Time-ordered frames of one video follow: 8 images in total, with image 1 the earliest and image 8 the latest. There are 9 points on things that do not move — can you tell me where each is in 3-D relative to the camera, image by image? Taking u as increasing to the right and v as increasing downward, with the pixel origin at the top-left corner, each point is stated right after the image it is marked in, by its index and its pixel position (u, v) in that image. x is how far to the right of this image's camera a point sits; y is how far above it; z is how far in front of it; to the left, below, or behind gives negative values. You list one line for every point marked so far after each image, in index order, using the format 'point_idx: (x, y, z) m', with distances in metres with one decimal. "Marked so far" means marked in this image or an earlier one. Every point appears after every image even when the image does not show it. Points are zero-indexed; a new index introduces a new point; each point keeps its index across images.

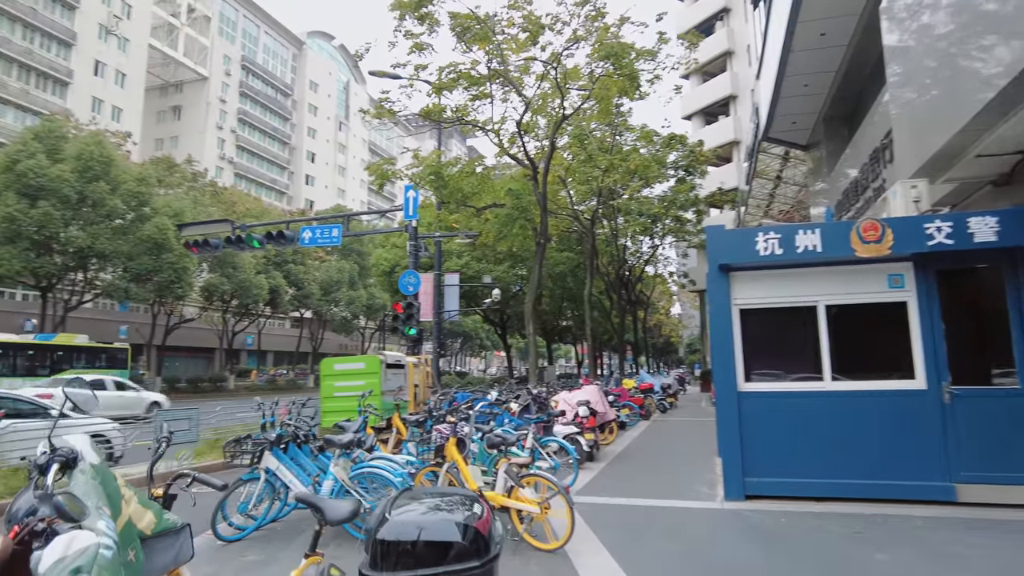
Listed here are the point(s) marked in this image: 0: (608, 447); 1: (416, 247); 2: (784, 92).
0: (+1.5, -2.5, +9.9) m
1: (-2.2, +0.9, +15.0) m
2: (+5.0, +3.6, +11.9) m
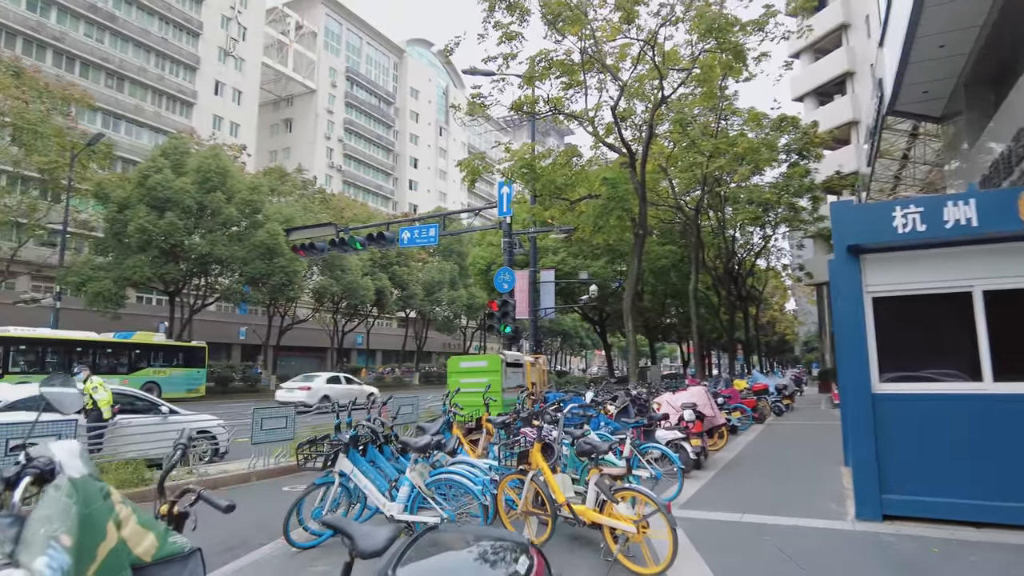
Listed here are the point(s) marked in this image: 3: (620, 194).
0: (+2.9, -2.4, +9.1) m
1: (0.0, +1.0, +14.7) m
2: (+6.6, +3.8, +10.6) m
3: (+2.0, +1.8, +12.1) m
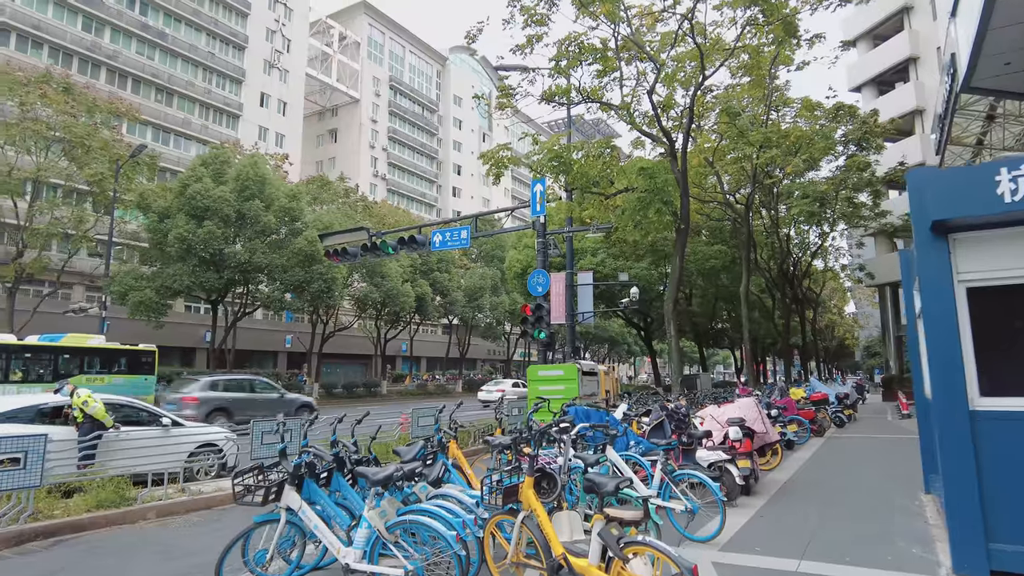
0: (+3.2, -2.3, +8.1) m
1: (+0.7, +0.9, +13.9) m
2: (+7.0, +3.8, +9.4) m
3: (+2.5, +1.8, +11.2) m
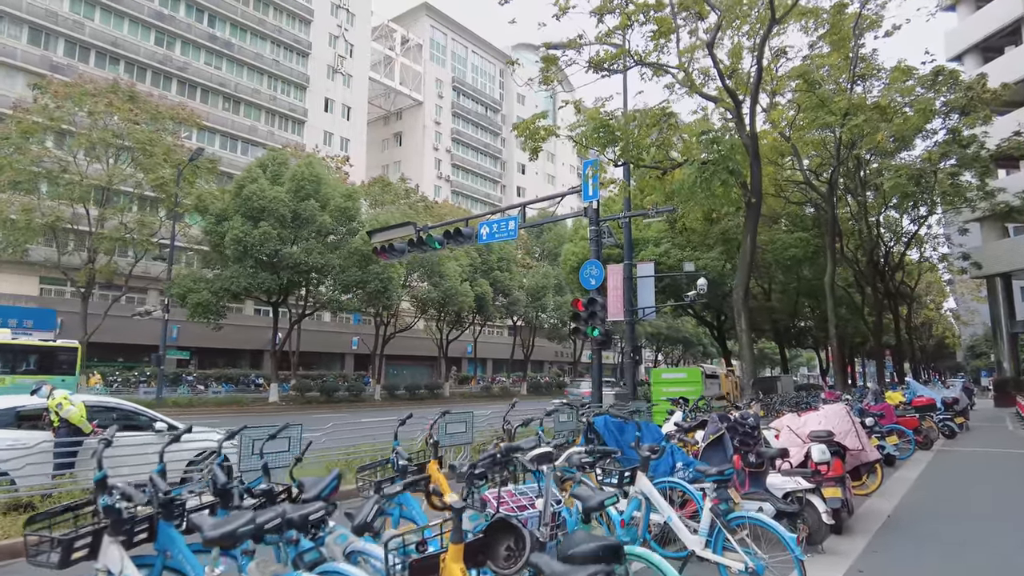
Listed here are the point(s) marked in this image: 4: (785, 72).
0: (+3.6, -2.1, +6.6) m
1: (+1.7, +1.1, +12.7) m
2: (+7.4, +4.1, +7.5) m
3: (+3.2, +2.0, +9.8) m
4: (+6.1, +4.8, +14.5) m
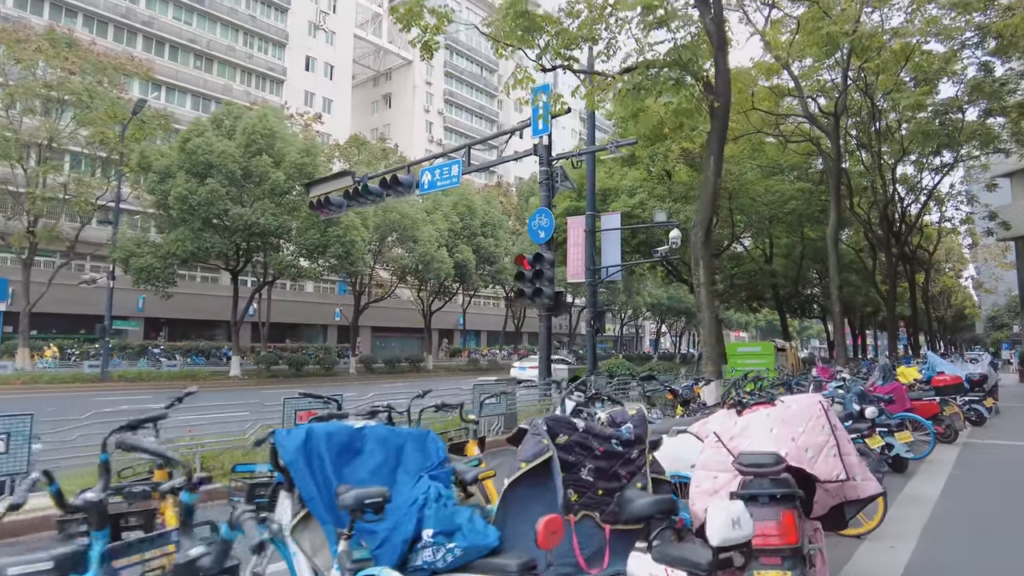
0: (+2.4, -1.6, +4.5) m
1: (+0.6, +1.8, +10.5) m
2: (+6.2, +4.6, +5.0) m
3: (+2.1, +2.6, +7.5) m
4: (+5.1, +5.7, +12.1) m
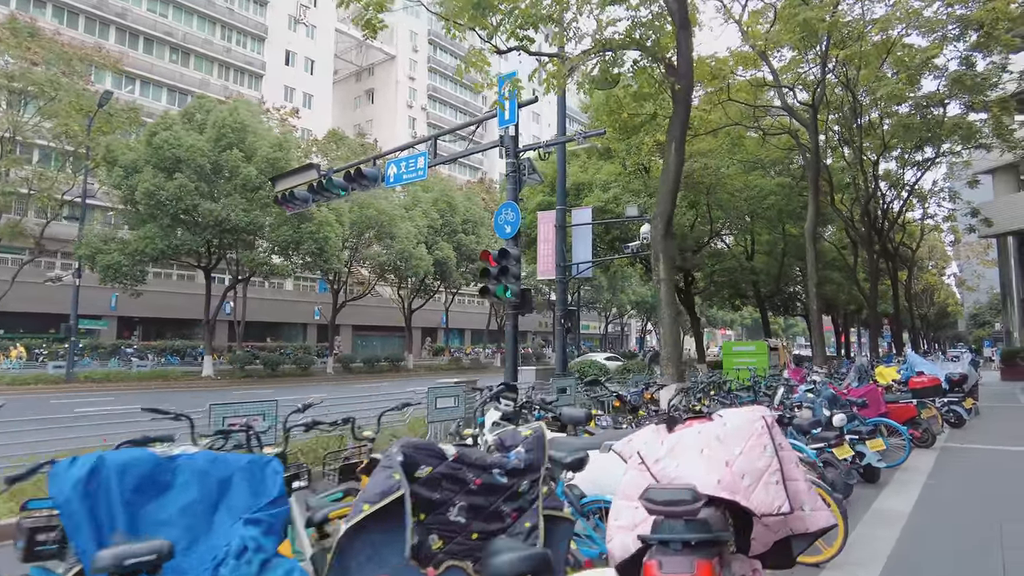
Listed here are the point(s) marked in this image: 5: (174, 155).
0: (+2.0, -1.6, +4.1) m
1: (+0.1, +1.8, +10.0) m
2: (+5.8, +4.6, +4.7) m
3: (+1.6, +2.6, +7.1) m
4: (+4.5, +5.7, +11.7) m
5: (-10.3, +4.0, +19.9) m
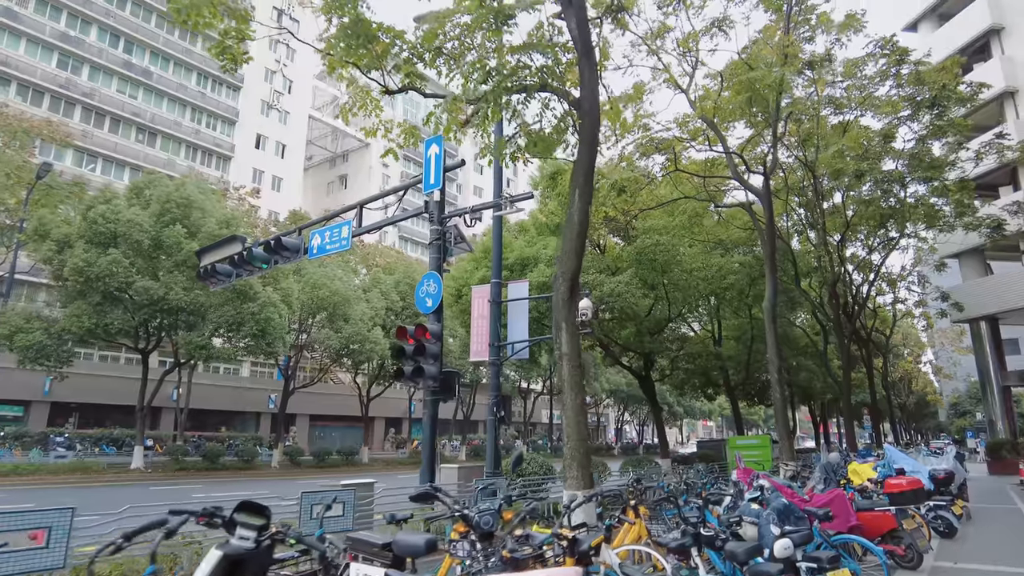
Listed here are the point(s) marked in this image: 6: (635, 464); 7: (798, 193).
0: (+1.1, -1.9, +2.7) m
1: (-0.9, +0.7, +9.0) m
2: (+4.9, +4.2, +4.3) m
3: (+0.6, +1.9, +6.3) m
4: (+3.4, +4.3, +11.3) m
5: (-11.6, +1.7, +18.8) m
6: (+2.9, -4.2, +15.6) m
7: (+7.8, +2.6, +17.7) m
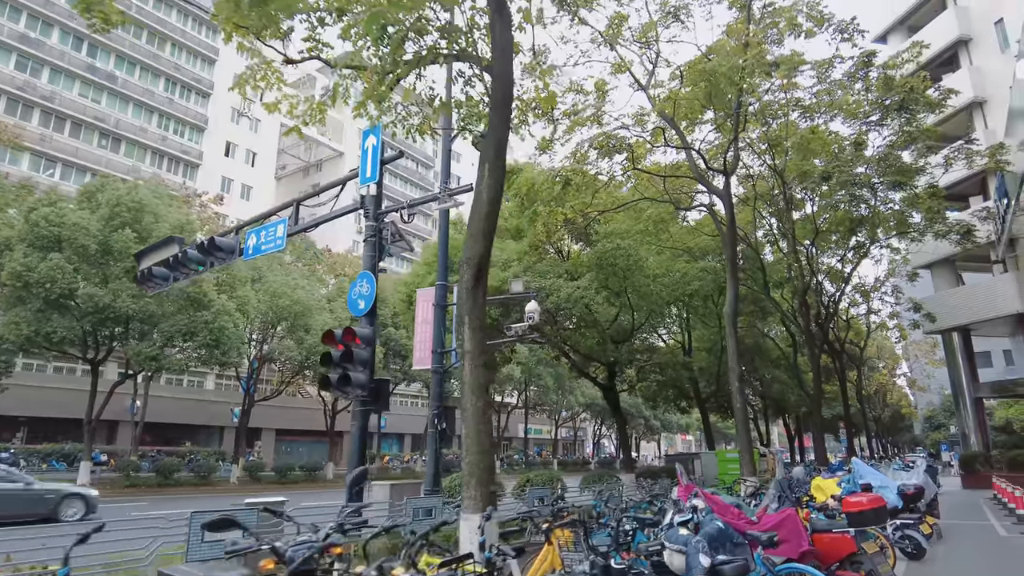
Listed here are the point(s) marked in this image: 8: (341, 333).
0: (+0.6, -1.8, +2.1) m
1: (-1.7, +0.7, +8.4) m
2: (+4.3, +4.2, +3.9) m
3: (0.0, +1.9, +5.7) m
4: (+2.6, +4.2, +10.9) m
5: (-12.6, +1.5, +17.9) m
6: (+2.0, -4.4, +14.9) m
7: (+6.8, +2.4, +17.3) m
8: (-2.0, -0.5, +7.8) m
